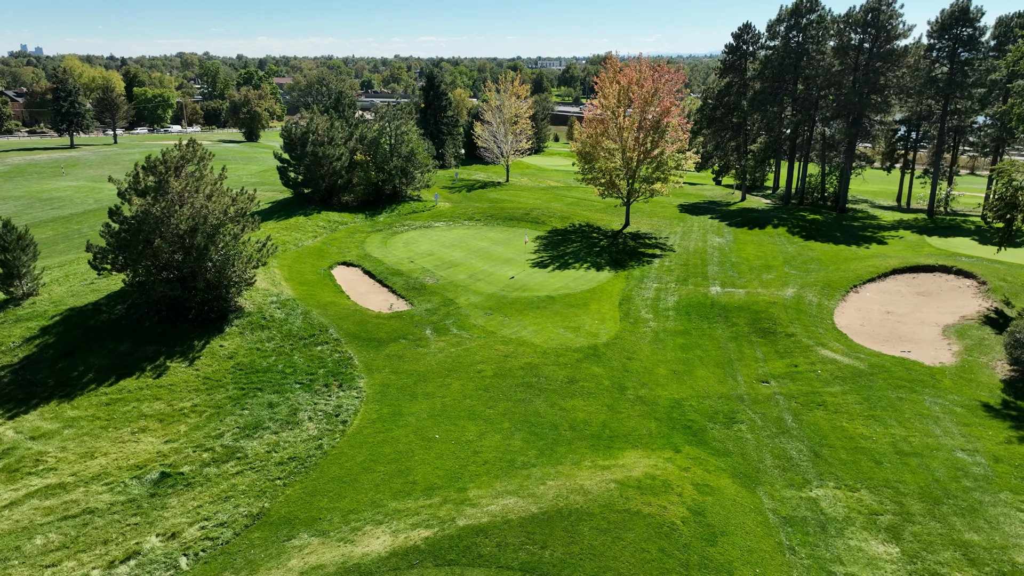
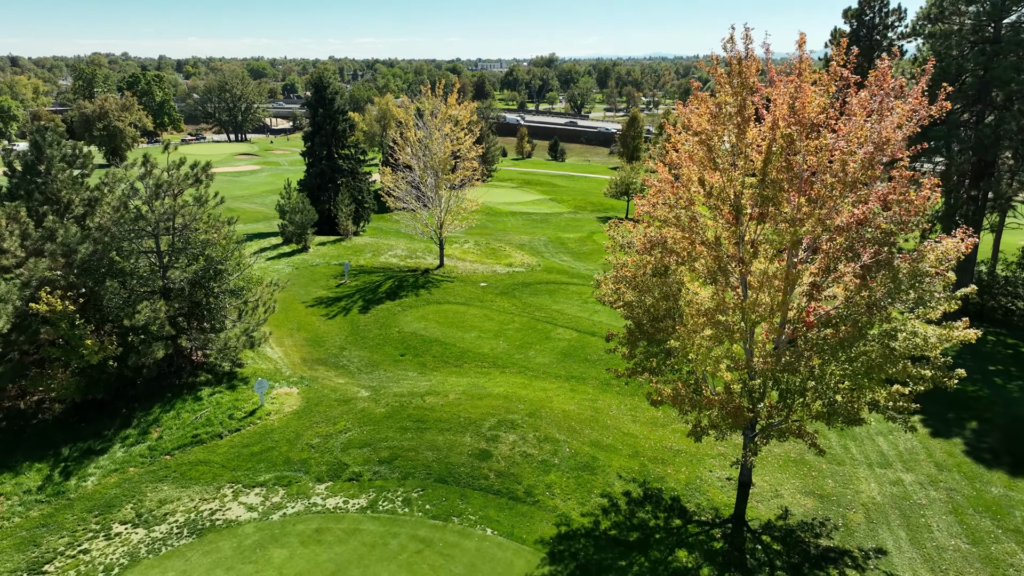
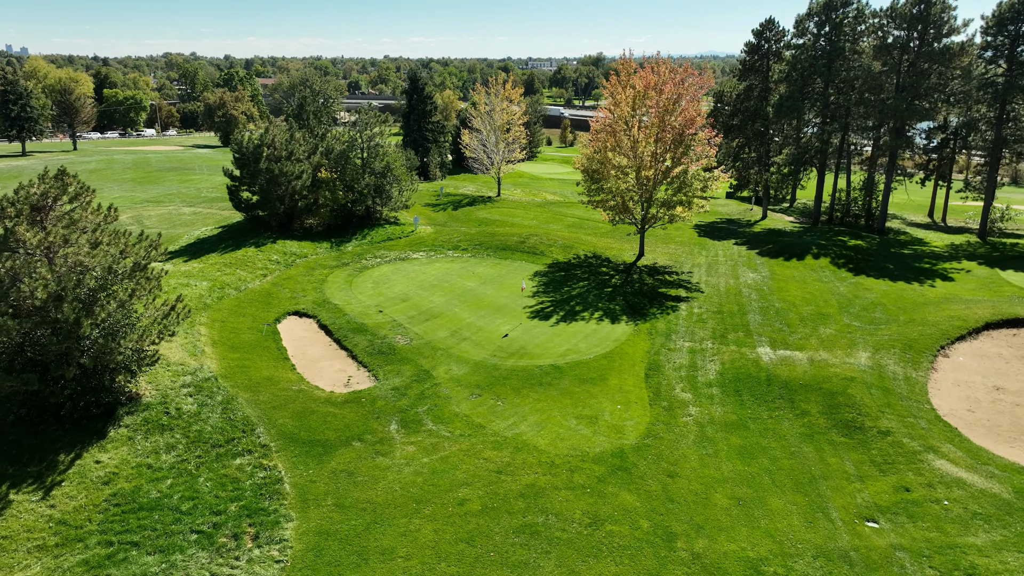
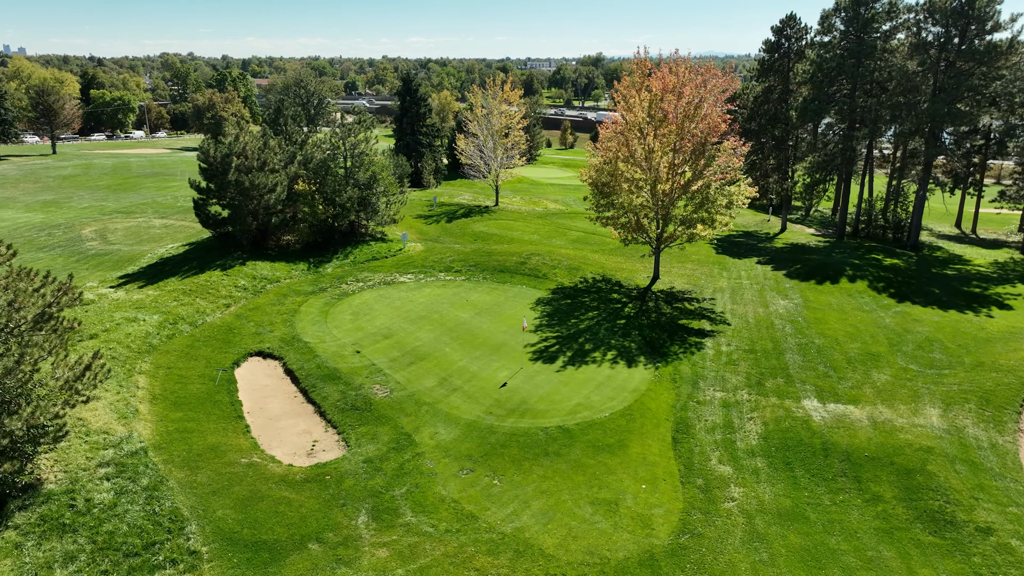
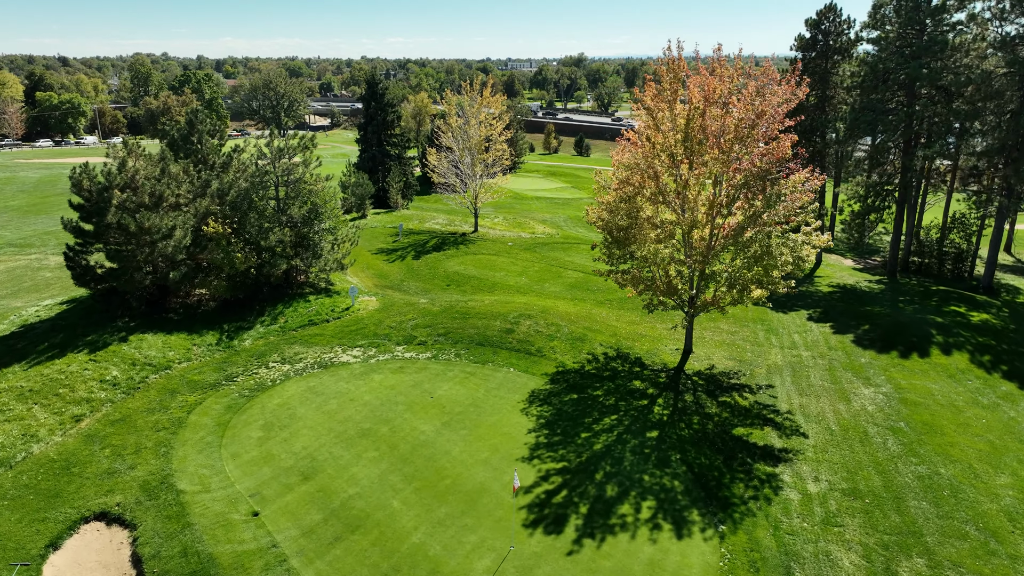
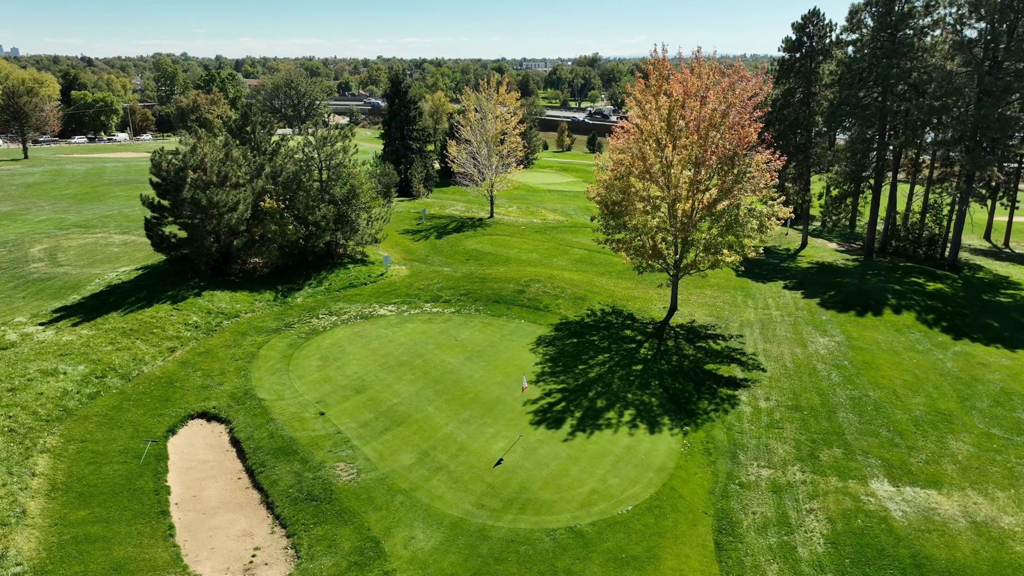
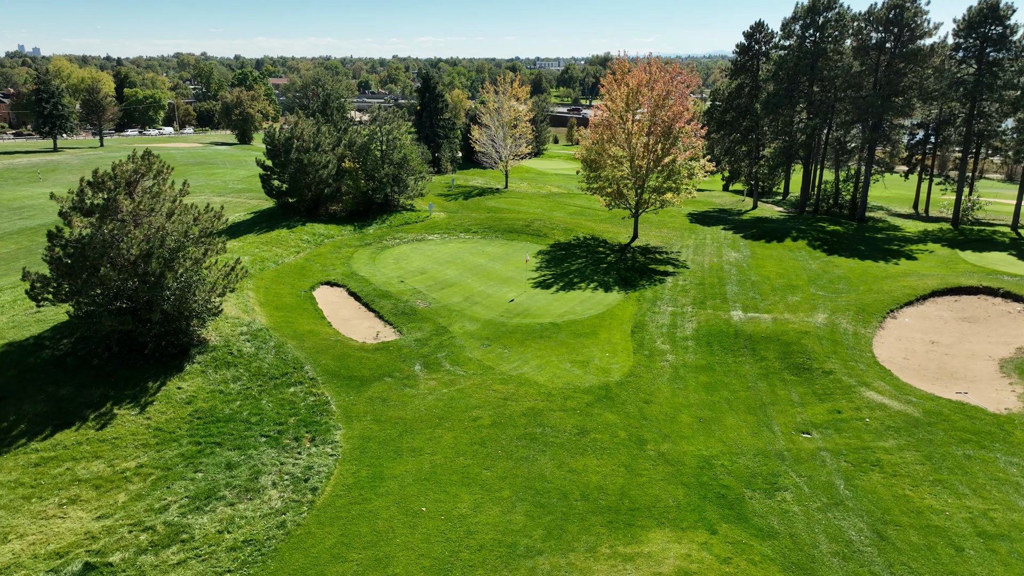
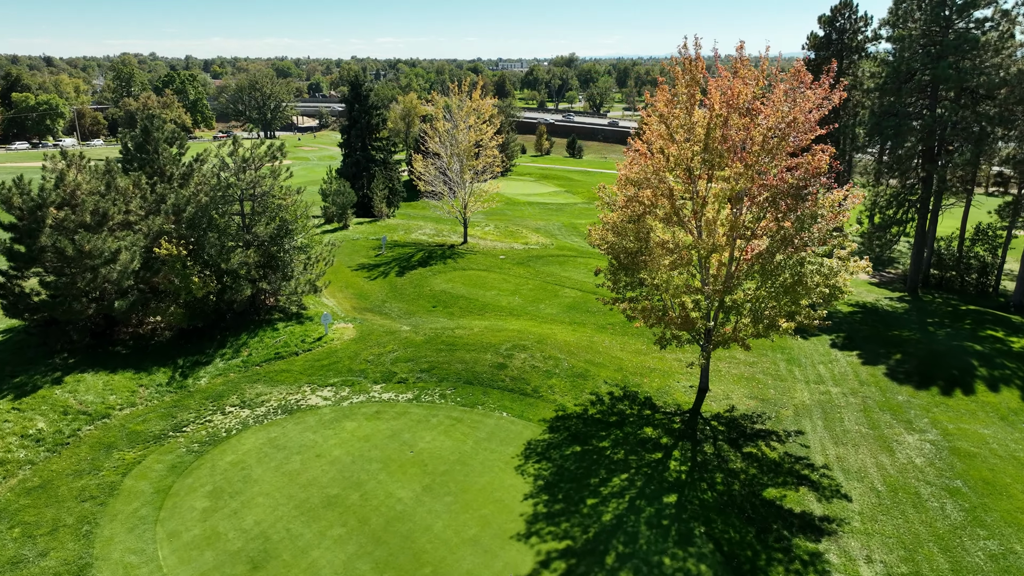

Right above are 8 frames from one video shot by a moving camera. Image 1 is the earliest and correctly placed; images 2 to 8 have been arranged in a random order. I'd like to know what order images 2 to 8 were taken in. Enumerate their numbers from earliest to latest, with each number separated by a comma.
7, 3, 4, 6, 5, 8, 2
